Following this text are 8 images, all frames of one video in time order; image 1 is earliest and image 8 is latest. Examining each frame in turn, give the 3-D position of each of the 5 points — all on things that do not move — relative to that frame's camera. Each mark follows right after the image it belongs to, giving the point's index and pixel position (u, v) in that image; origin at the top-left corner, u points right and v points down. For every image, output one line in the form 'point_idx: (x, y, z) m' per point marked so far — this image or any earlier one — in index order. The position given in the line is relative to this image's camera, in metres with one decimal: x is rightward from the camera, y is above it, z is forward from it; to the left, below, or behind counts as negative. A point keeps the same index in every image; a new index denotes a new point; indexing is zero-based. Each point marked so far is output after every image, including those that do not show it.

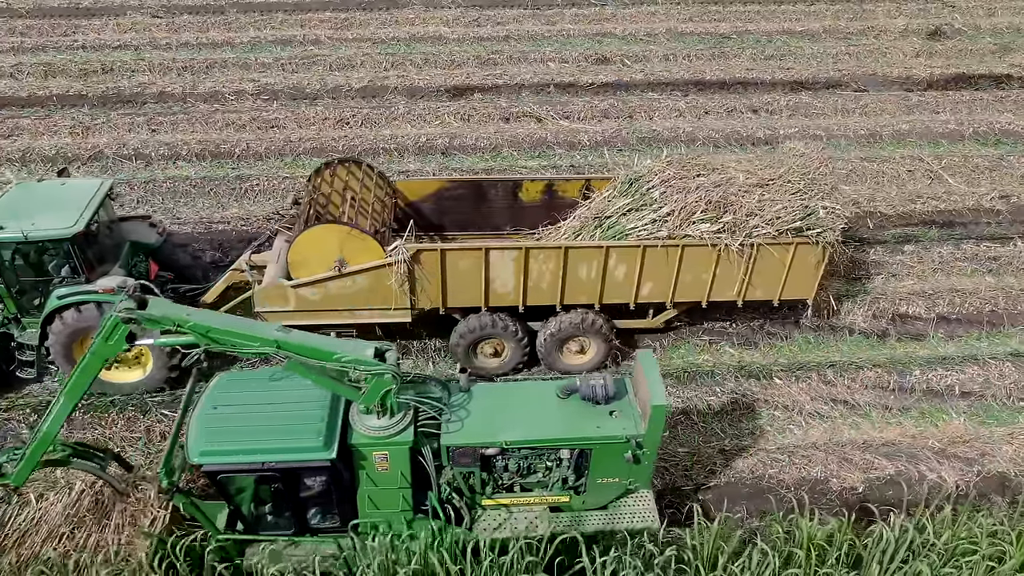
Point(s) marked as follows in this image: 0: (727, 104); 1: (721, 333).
0: (+3.9, +3.3, +13.3) m
1: (+2.4, -0.5, +8.8) m
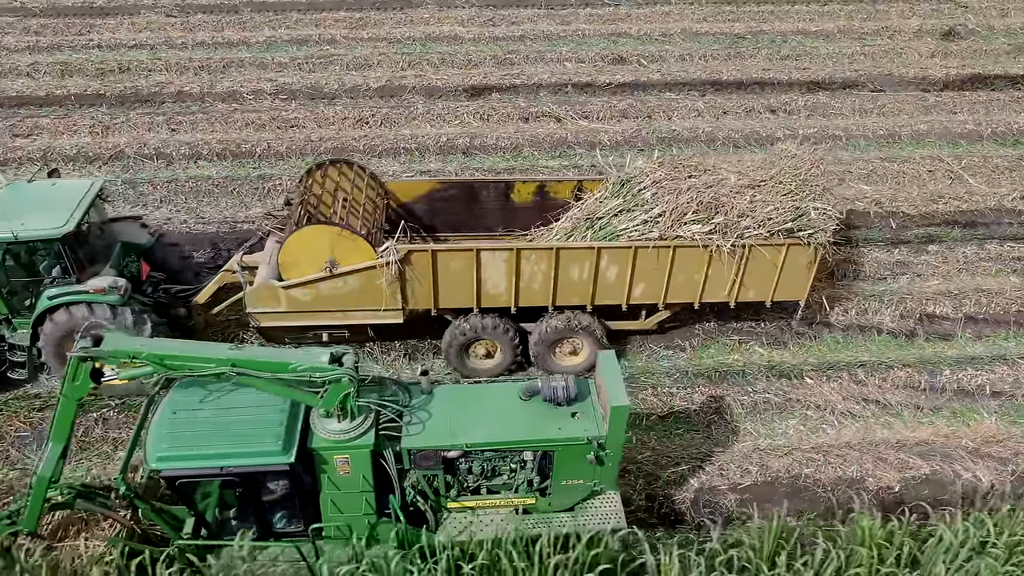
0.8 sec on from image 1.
0: (+4.3, +3.3, +13.3) m
1: (+2.8, -0.5, +8.8) m
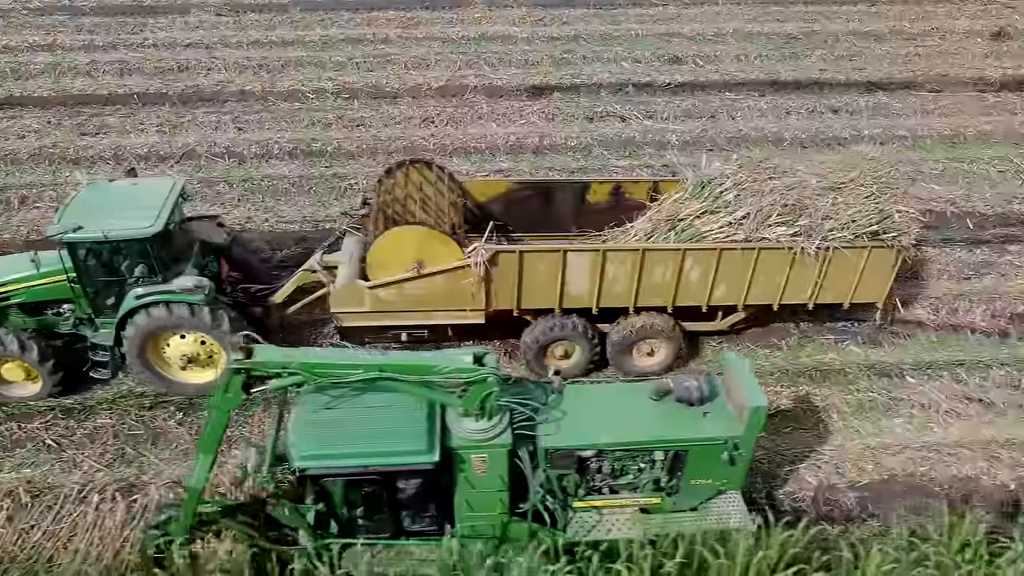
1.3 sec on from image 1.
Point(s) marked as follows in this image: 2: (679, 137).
0: (+5.4, +3.4, +13.4) m
1: (+3.9, -0.5, +8.8) m
2: (+2.8, +2.5, +12.4) m
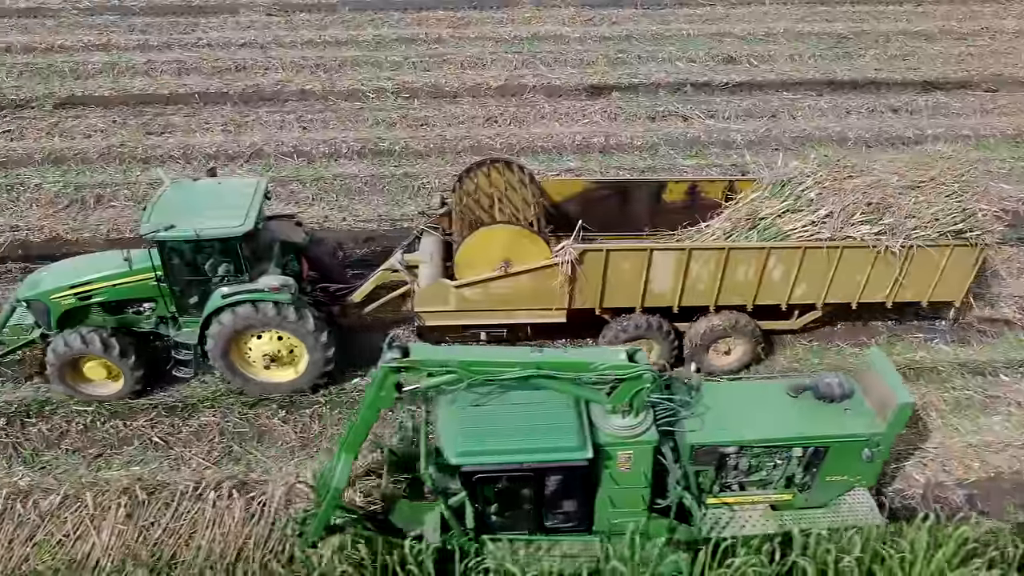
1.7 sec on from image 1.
0: (+6.5, +3.4, +13.4) m
1: (+5.0, -0.5, +8.8) m
2: (+3.9, +2.6, +12.4) m
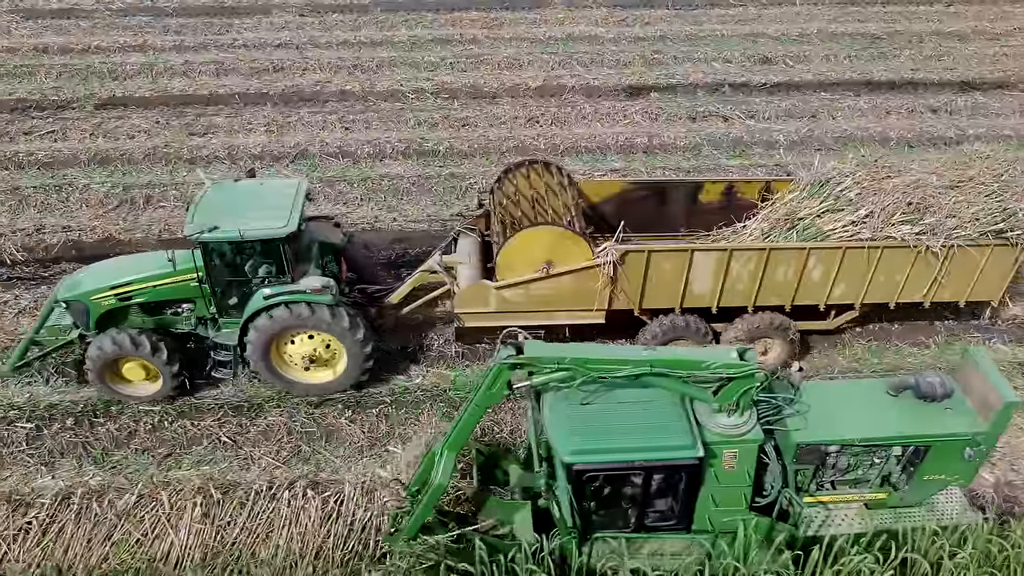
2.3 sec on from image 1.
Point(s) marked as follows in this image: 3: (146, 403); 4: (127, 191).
0: (+7.2, +3.4, +13.4) m
1: (+5.7, -0.5, +8.9) m
2: (+4.6, +2.6, +12.4) m
3: (-3.8, -1.2, +7.6) m
4: (-5.8, +1.5, +10.9) m
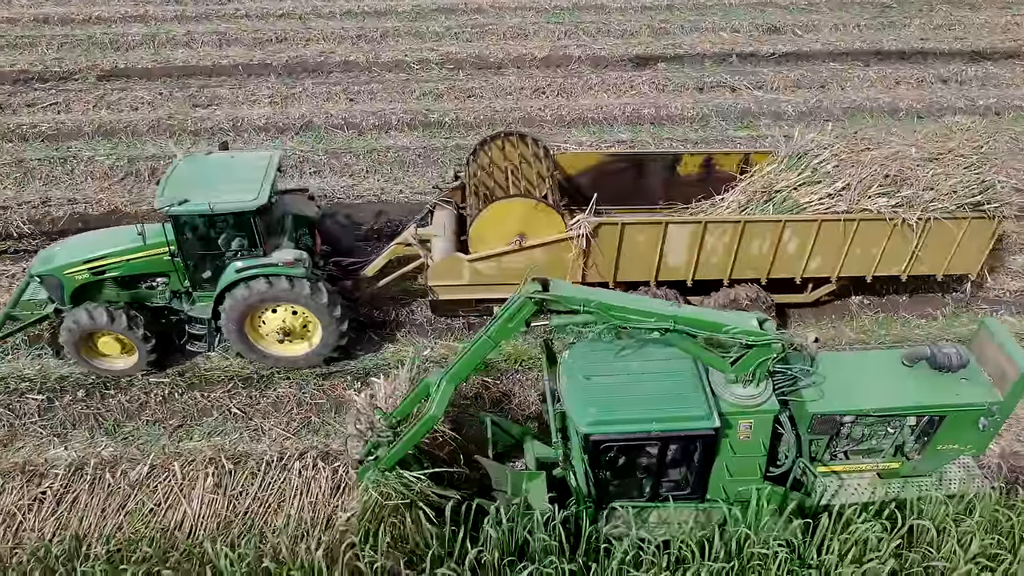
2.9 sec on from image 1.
0: (+7.3, +3.9, +13.2) m
1: (+5.8, -0.2, +8.8) m
2: (+4.8, +3.0, +12.3) m
3: (-3.7, -0.9, +7.7) m
4: (-5.7, +1.9, +10.9) m
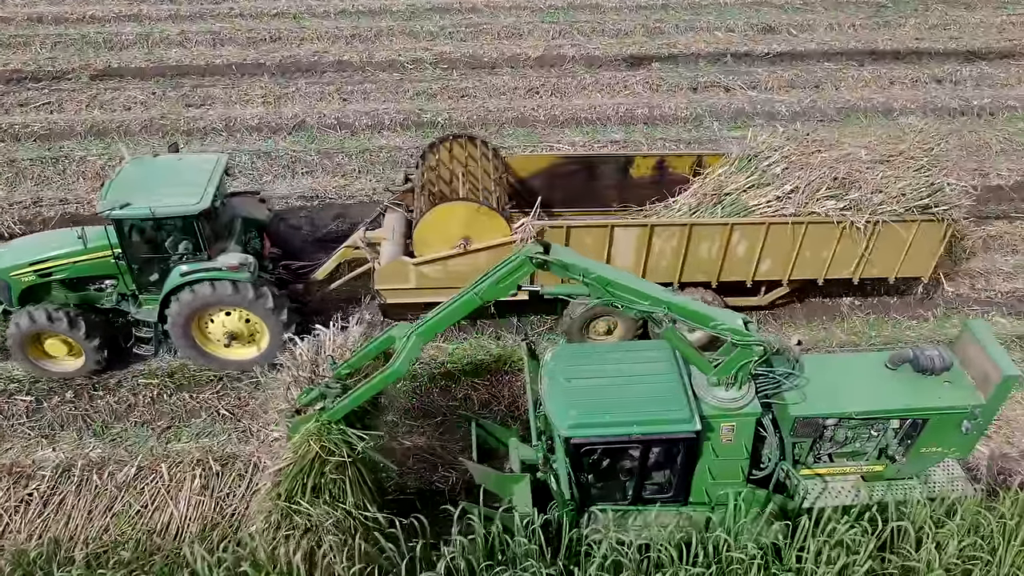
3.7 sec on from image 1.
0: (+7.2, +3.9, +13.2) m
1: (+5.7, -0.2, +8.8) m
2: (+4.6, +3.0, +12.3) m
3: (-3.9, -0.9, +7.7) m
4: (-5.8, +1.9, +10.9) m
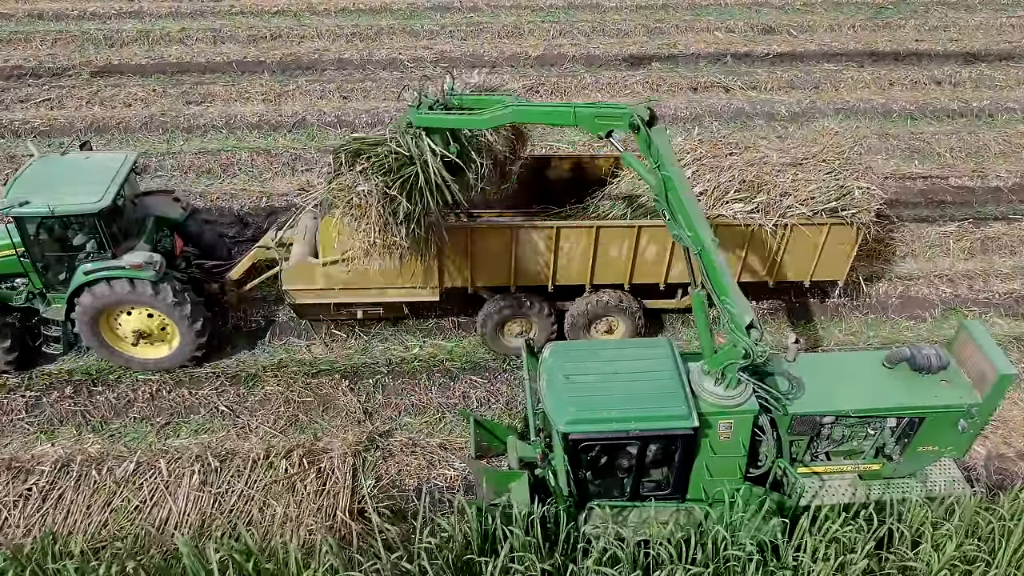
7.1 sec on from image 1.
0: (+7.2, +3.8, +13.2) m
1: (+5.7, -0.2, +8.9) m
2: (+4.6, +3.0, +12.3) m
3: (-3.9, -0.9, +7.7) m
4: (-5.8, +1.9, +10.9) m
